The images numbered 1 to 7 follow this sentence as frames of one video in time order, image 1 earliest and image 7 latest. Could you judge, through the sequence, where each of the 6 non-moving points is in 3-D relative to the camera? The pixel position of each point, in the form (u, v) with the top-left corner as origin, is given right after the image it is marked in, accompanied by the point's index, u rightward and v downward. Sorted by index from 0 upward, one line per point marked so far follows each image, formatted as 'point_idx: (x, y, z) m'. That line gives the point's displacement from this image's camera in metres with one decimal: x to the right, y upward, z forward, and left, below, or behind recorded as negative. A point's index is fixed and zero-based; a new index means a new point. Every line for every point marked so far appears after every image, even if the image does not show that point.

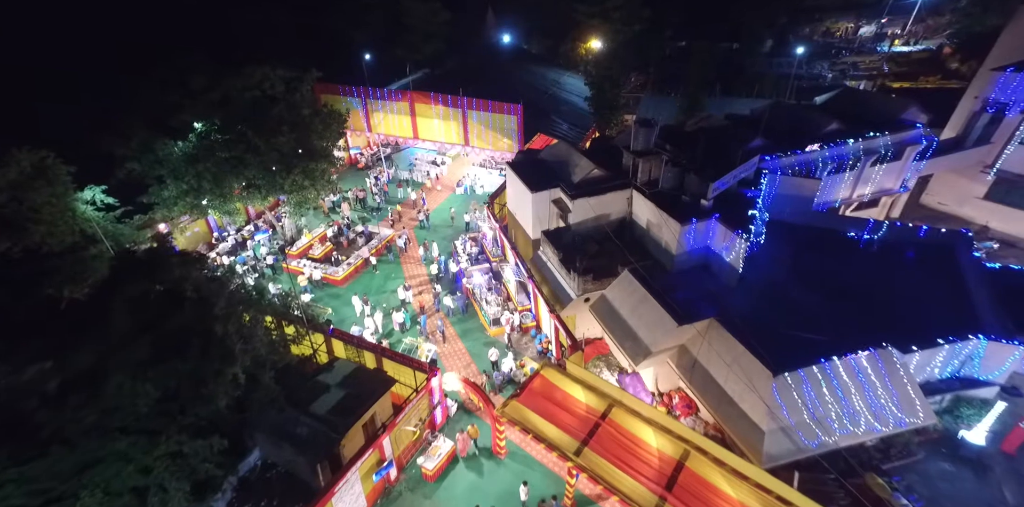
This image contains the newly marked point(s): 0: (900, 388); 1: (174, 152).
0: (+7.7, -2.6, +8.8) m
1: (-12.7, +3.9, +16.8) m
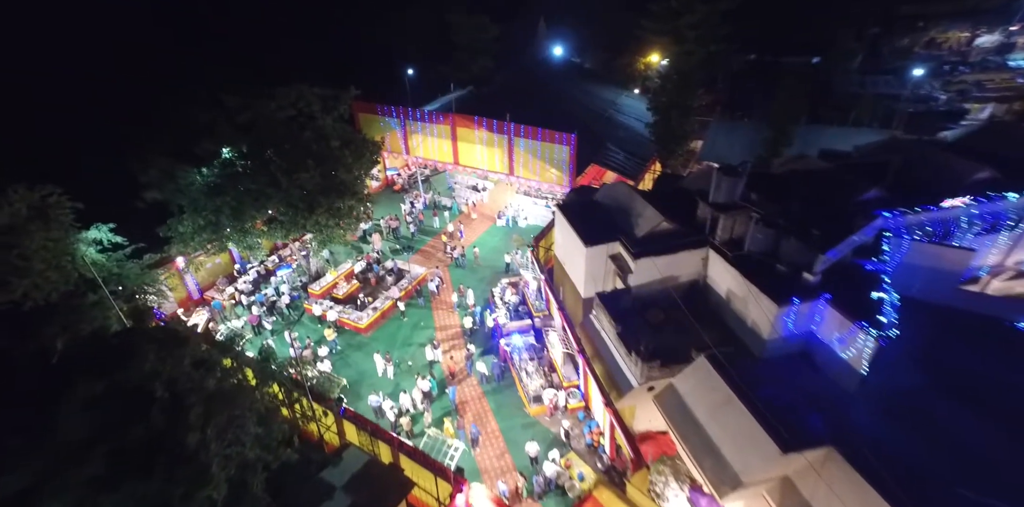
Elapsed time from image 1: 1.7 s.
0: (+8.4, -4.8, +5.7) m
1: (-11.0, +2.5, +15.4) m
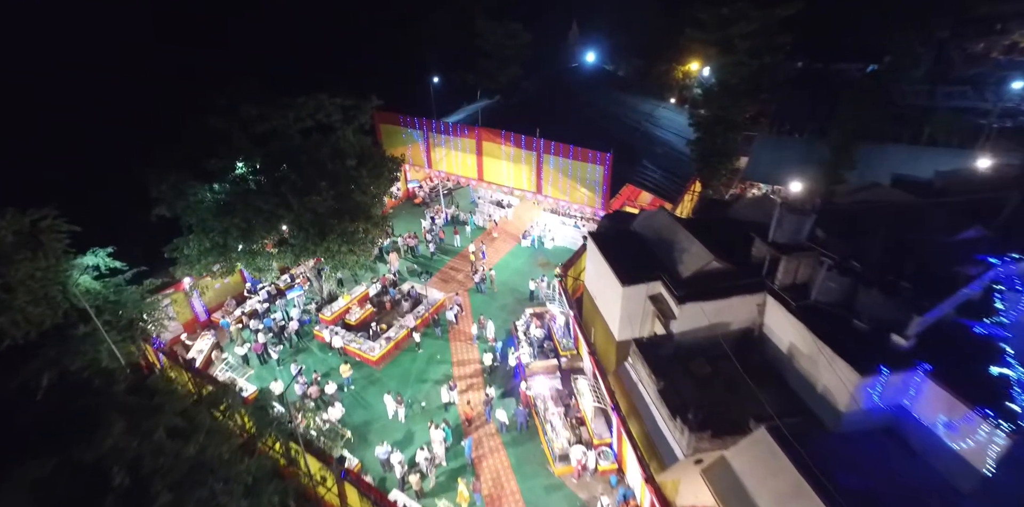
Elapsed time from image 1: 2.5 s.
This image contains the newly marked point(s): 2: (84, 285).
0: (+8.6, -5.9, +3.7) m
1: (-10.1, +1.7, +14.5) m
2: (-11.0, -0.8, +11.4) m
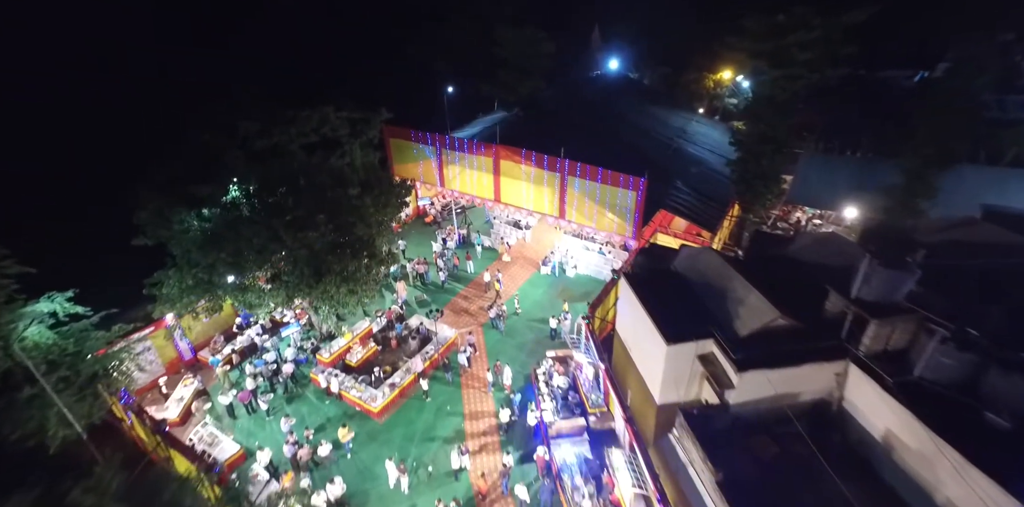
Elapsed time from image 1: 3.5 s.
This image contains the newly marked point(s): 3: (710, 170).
0: (+8.8, -7.1, +1.6) m
1: (-9.4, +0.7, +13.0) m
2: (-10.5, -1.8, +9.8) m
3: (+8.8, +3.7, +19.7) m
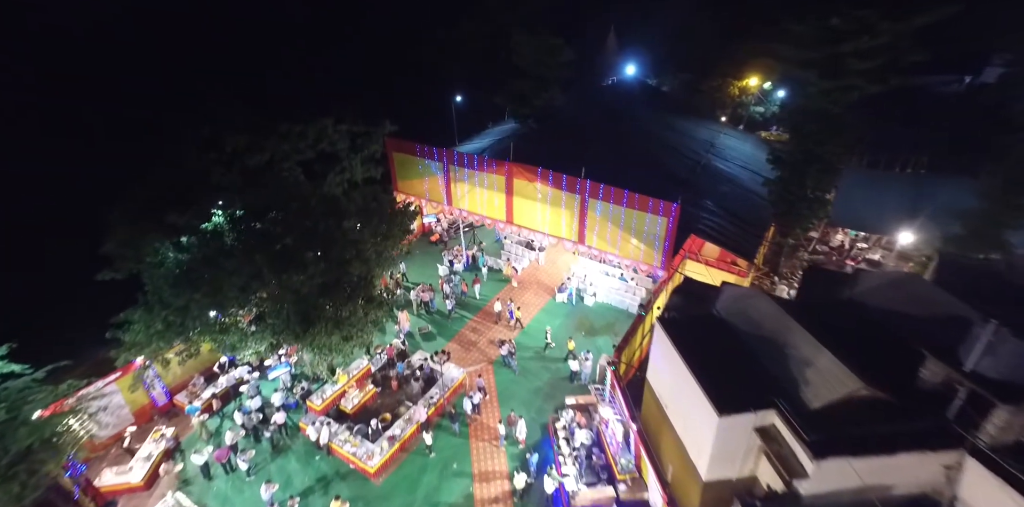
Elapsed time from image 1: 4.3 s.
0: (+9.1, -8.0, -0.2) m
1: (-9.0, -0.3, +11.5) m
2: (-10.1, -2.7, +8.3) m
3: (+9.3, +2.7, +17.9) m
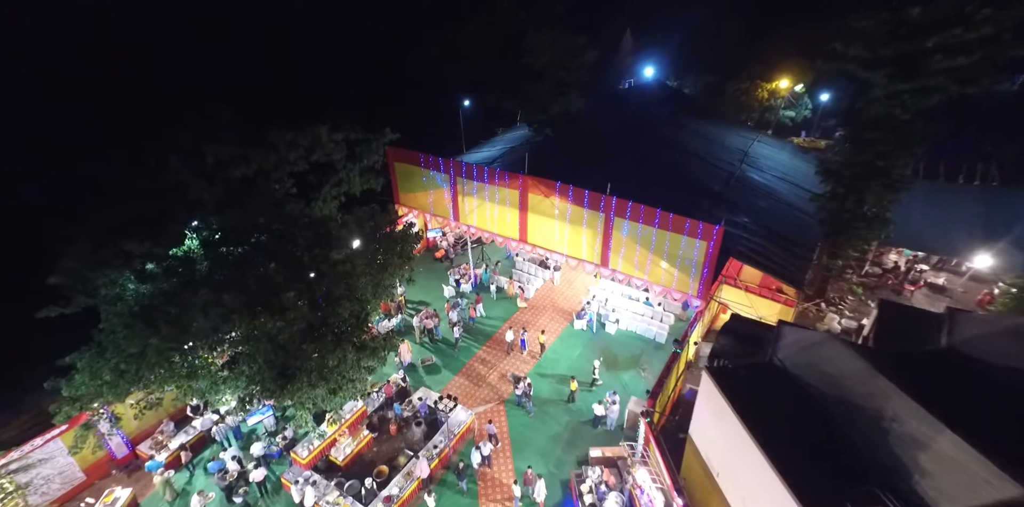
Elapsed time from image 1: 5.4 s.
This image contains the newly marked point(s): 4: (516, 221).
0: (+9.3, -8.7, -2.2) m
1: (-8.6, -1.0, +9.8) m
2: (-9.7, -3.4, +6.6) m
3: (+9.8, +1.9, +16.1) m
4: (+0.1, +1.1, +15.4) m
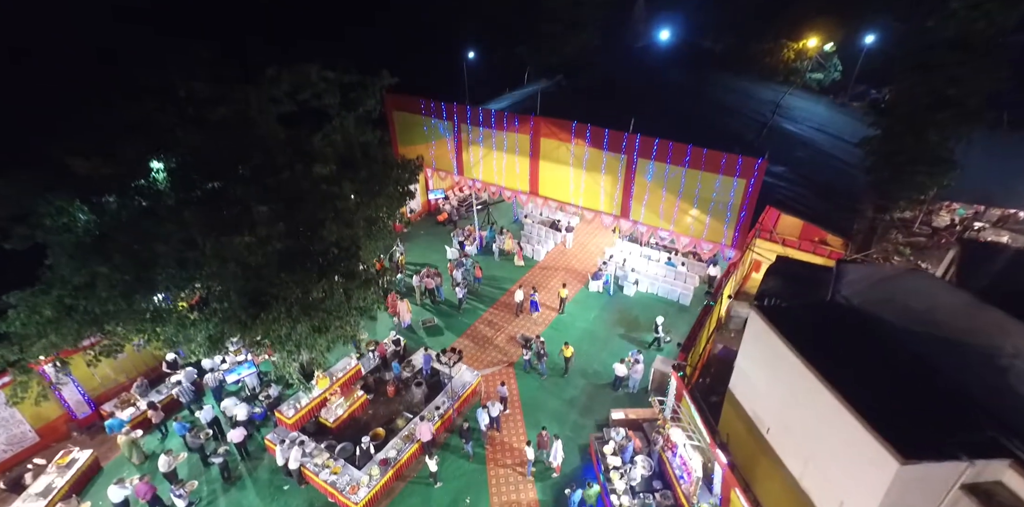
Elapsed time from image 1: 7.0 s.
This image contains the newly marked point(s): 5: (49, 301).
0: (+9.4, -7.5, -3.5) m
1: (-8.3, +0.5, +8.5) m
2: (-9.5, -2.0, +5.3) m
3: (+10.1, +3.3, +14.6) m
4: (+0.5, +2.6, +14.0) m
5: (-8.0, -0.8, +8.0) m
